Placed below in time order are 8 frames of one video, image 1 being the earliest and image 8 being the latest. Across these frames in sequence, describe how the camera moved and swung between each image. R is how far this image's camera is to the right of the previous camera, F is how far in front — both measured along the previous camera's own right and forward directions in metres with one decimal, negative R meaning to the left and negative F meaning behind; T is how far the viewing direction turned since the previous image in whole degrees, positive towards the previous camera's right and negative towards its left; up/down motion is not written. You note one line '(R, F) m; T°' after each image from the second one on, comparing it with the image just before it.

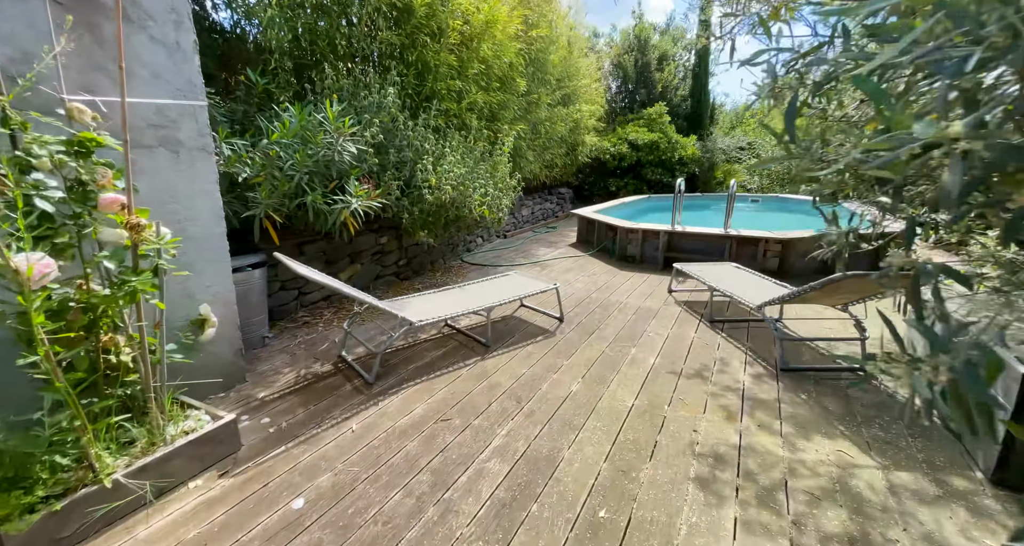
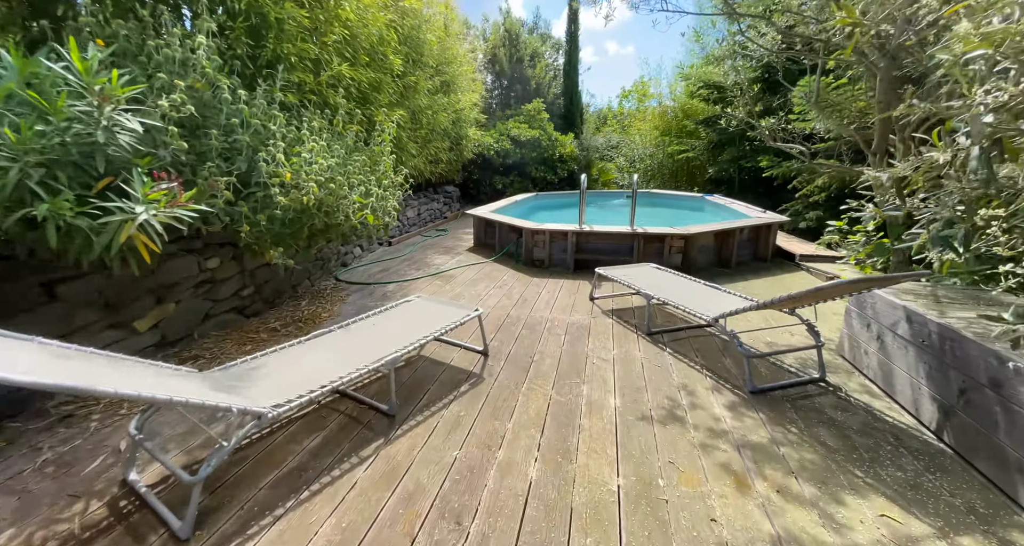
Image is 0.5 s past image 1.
(-0.1, +0.8) m; +16°
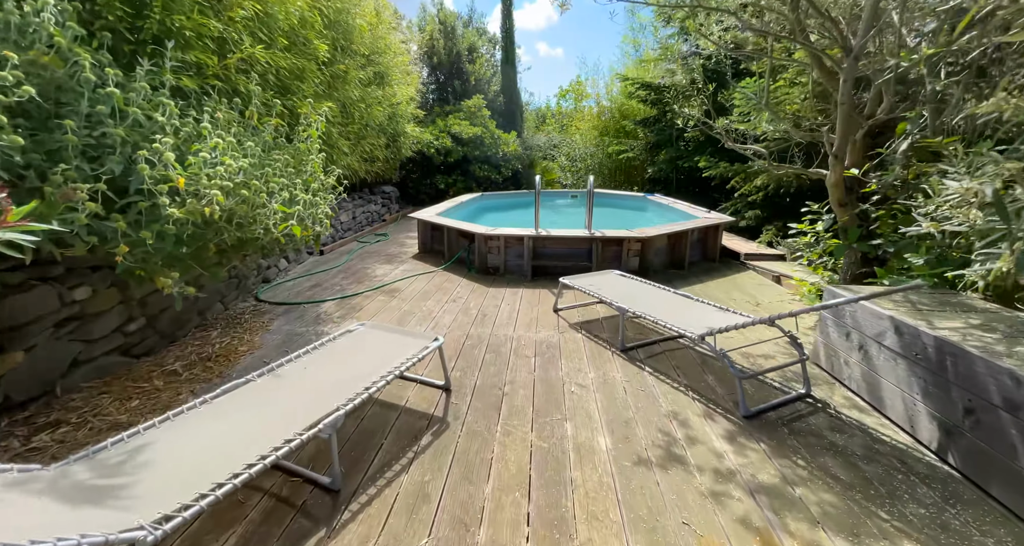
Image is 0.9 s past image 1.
(-0.1, +0.3) m; +8°
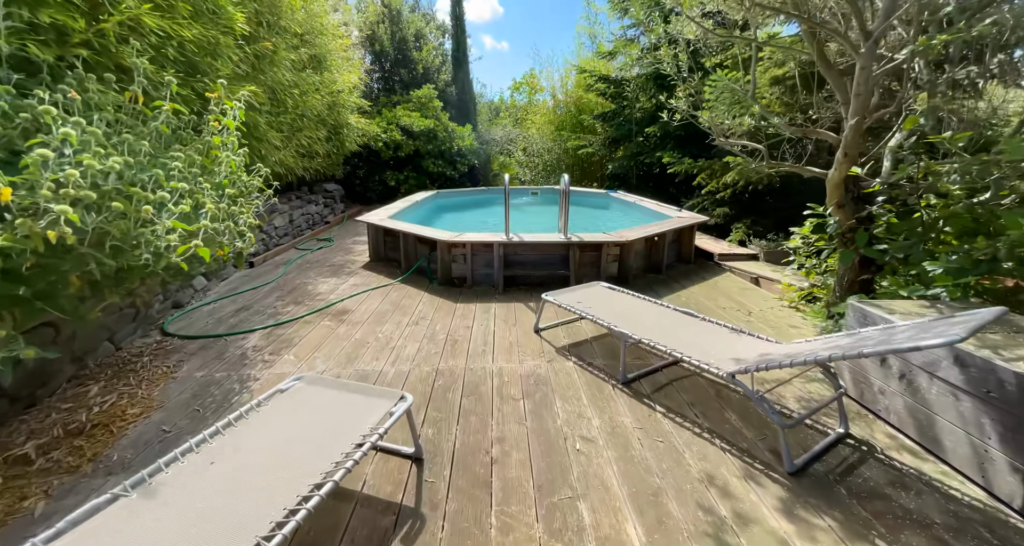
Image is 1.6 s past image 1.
(-0.1, +0.5) m; +6°
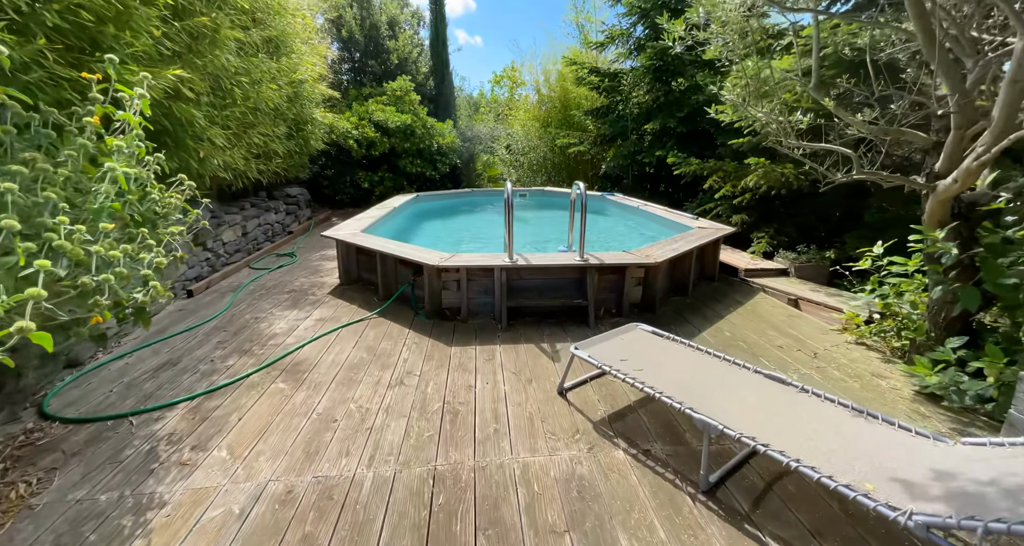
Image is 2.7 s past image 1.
(-0.2, +0.7) m; +3°
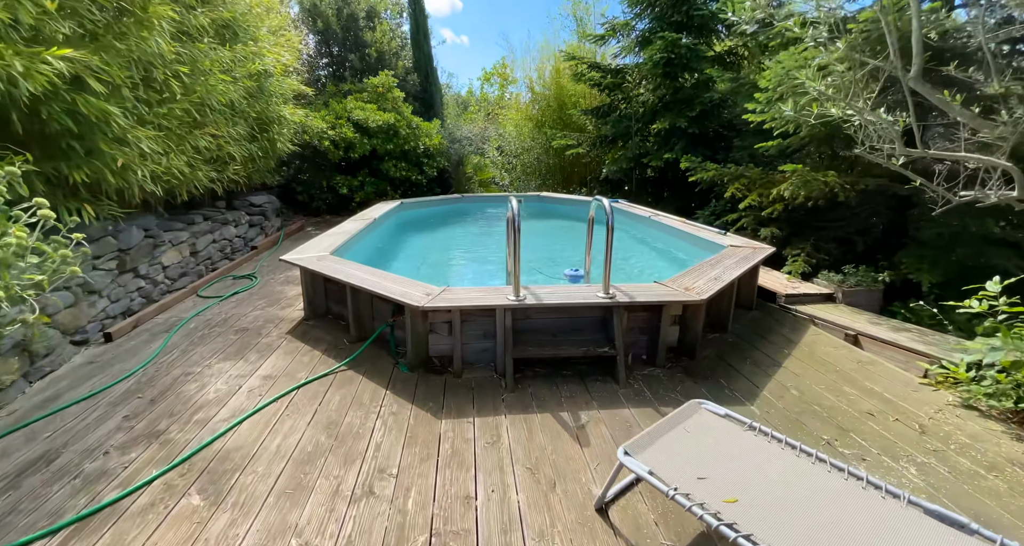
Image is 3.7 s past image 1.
(-0.1, +0.7) m; +2°
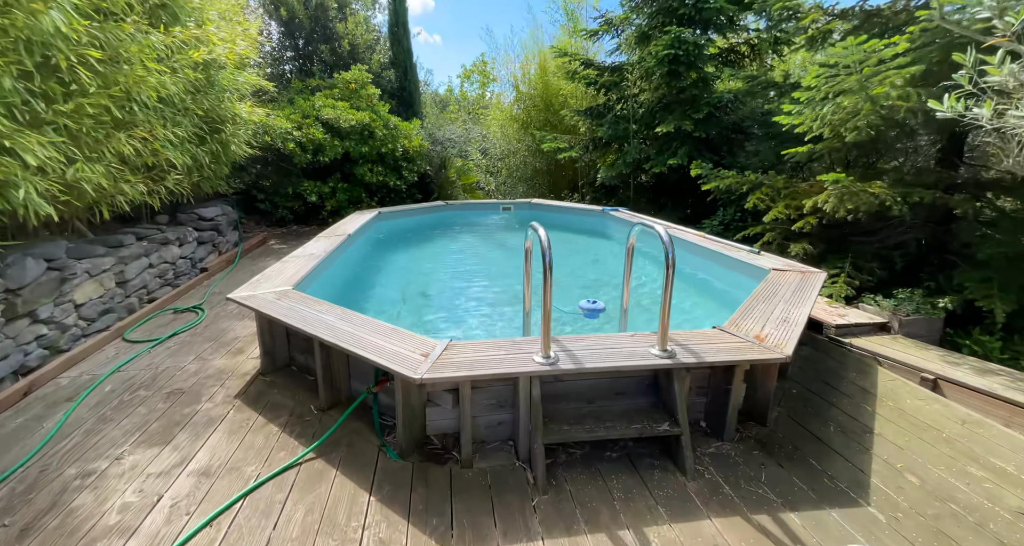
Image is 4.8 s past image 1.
(-0.2, +0.6) m; +3°
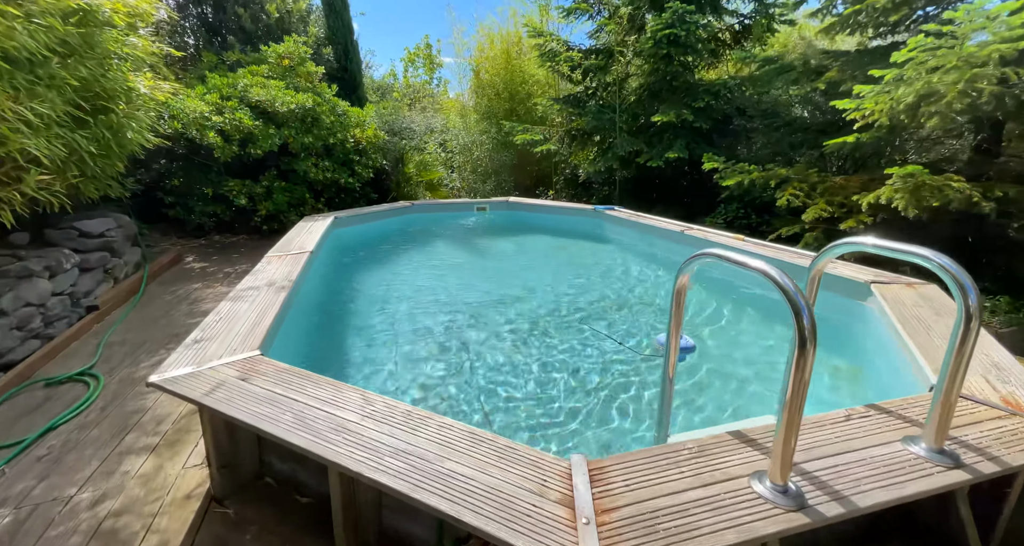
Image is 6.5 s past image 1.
(-0.6, +0.8) m; +9°
